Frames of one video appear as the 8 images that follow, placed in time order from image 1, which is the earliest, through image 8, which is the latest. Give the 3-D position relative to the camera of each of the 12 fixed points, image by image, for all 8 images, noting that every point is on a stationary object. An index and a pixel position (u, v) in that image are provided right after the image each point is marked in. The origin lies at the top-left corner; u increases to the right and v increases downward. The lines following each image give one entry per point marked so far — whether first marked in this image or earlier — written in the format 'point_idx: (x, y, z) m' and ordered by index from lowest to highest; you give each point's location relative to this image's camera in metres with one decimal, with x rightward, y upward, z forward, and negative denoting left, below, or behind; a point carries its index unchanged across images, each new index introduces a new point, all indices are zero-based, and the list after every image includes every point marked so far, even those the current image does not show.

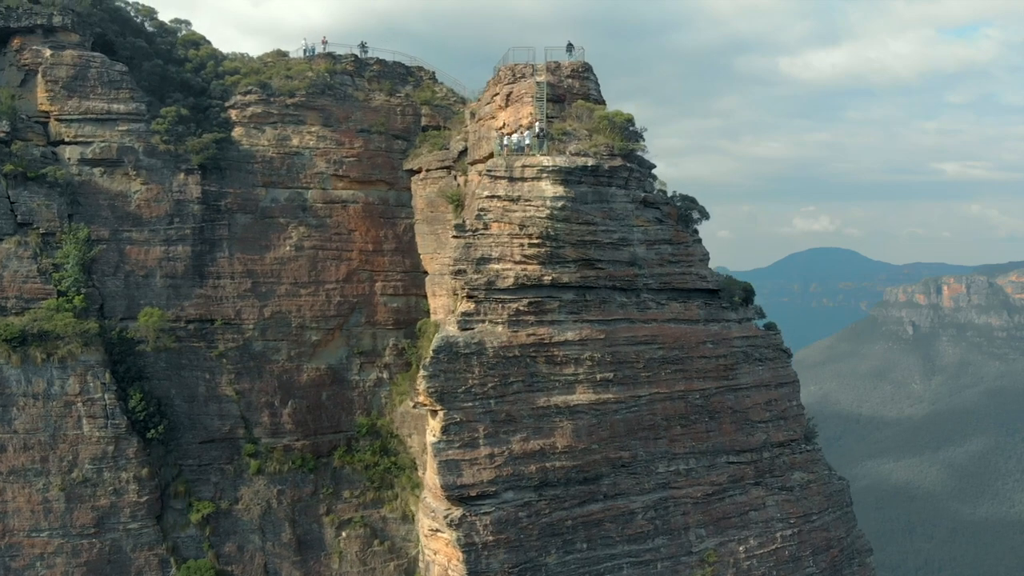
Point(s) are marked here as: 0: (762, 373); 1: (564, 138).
0: (+5.8, -2.0, +19.7) m
1: (+1.2, +3.3, +18.8) m
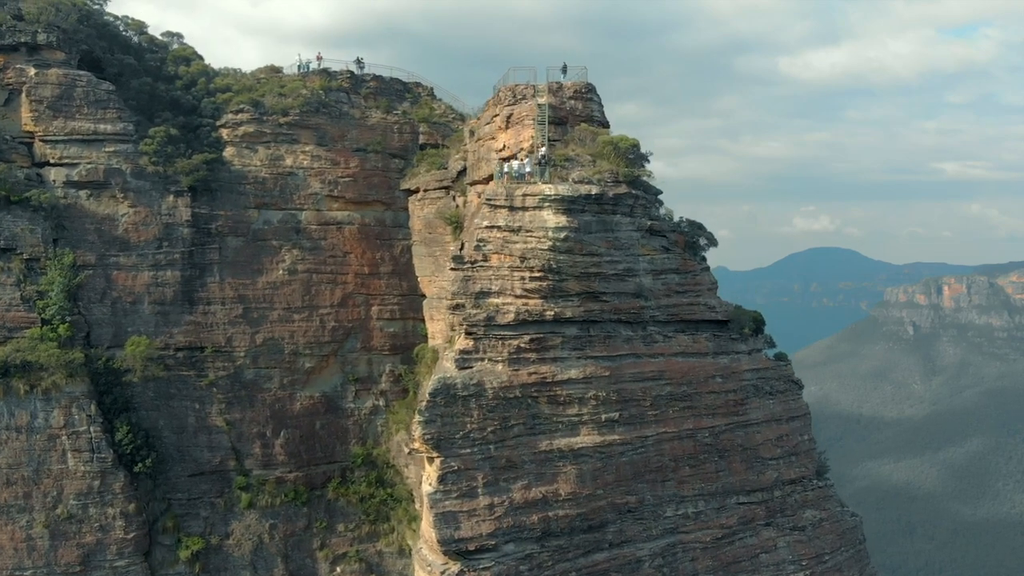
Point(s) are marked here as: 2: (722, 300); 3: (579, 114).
0: (+5.8, -2.7, +18.9) m
1: (+1.2, +2.6, +18.0) m
2: (+4.7, -0.3, +19.1) m
3: (+1.6, +4.1, +19.9) m
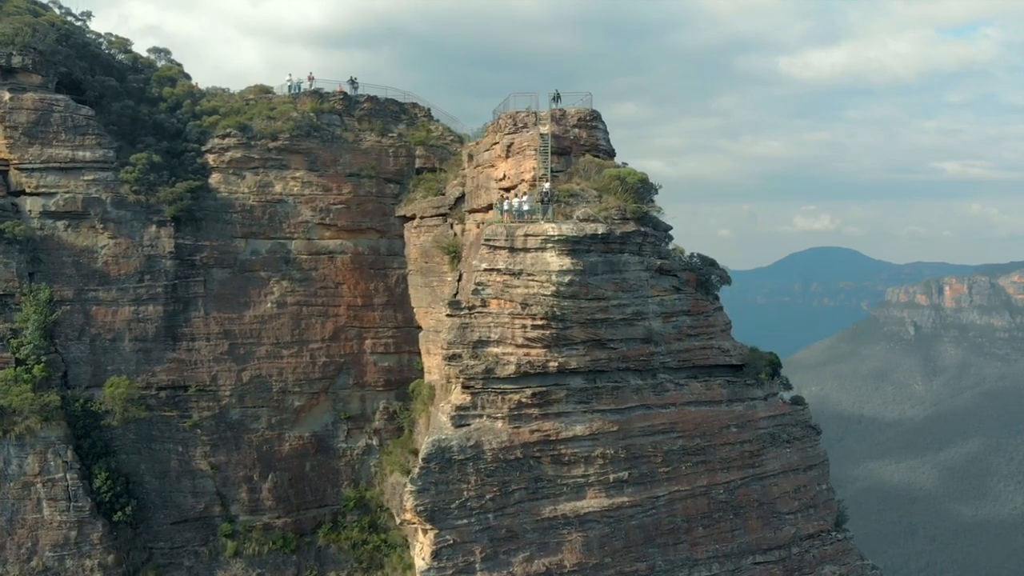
0: (+5.9, -3.5, +17.8) m
1: (+1.2, +1.8, +16.9) m
2: (+4.7, -1.2, +17.9) m
3: (+1.6, +3.2, +18.8) m
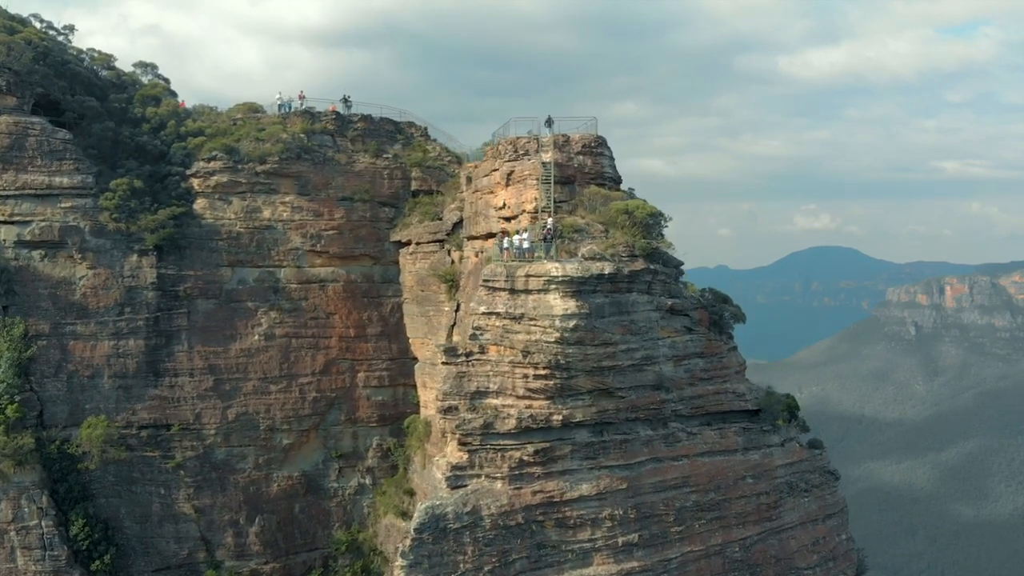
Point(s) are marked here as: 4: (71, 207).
0: (+5.9, -4.3, +16.7) m
1: (+1.2, +1.0, +15.8) m
2: (+4.7, -1.9, +16.8) m
3: (+1.6, +2.5, +17.7) m
4: (-10.5, +1.9, +20.0) m
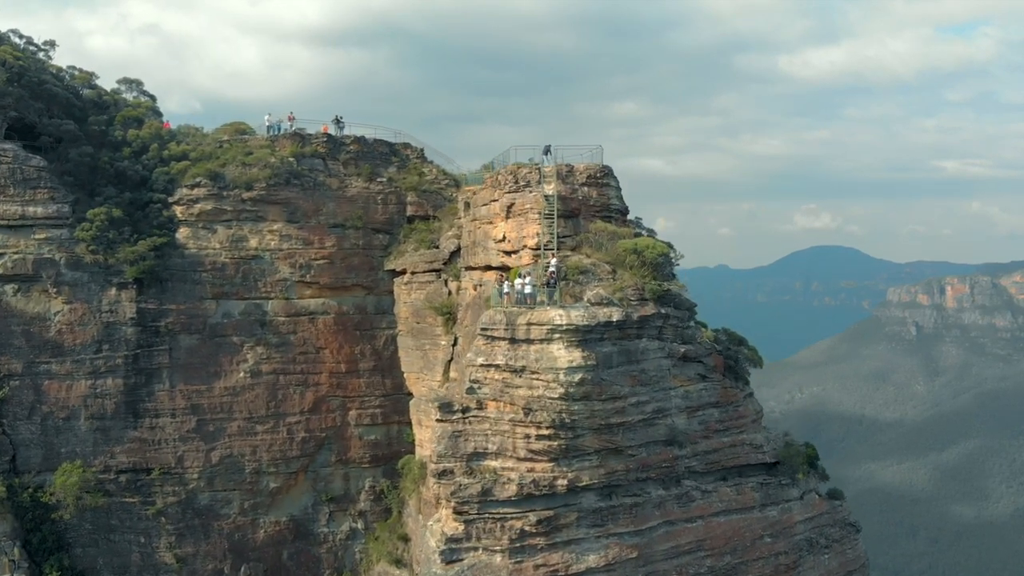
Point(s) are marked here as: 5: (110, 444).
0: (+5.9, -5.1, +15.5) m
1: (+1.2, +0.2, +14.6) m
2: (+4.7, -2.7, +15.7) m
3: (+1.6, +1.6, +16.6) m
4: (-10.5, +1.1, +18.9) m
5: (-9.0, -3.5, +18.9) m
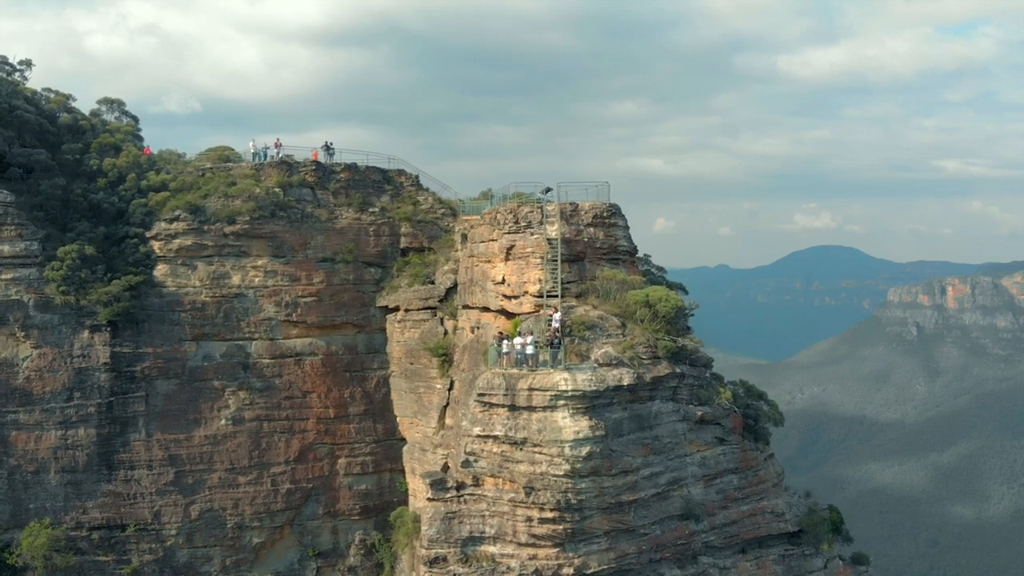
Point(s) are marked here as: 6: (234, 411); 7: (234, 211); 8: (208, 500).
0: (+5.9, -6.0, +14.3) m
1: (+1.2, -0.7, +13.4) m
2: (+4.8, -3.6, +14.5) m
3: (+1.6, +0.7, +15.3) m
4: (-10.5, +0.2, +17.6) m
5: (-9.0, -4.4, +17.7) m
6: (-6.2, -2.7, +18.8) m
7: (-6.4, +1.8, +19.3) m
8: (-6.6, -4.6, +18.4) m
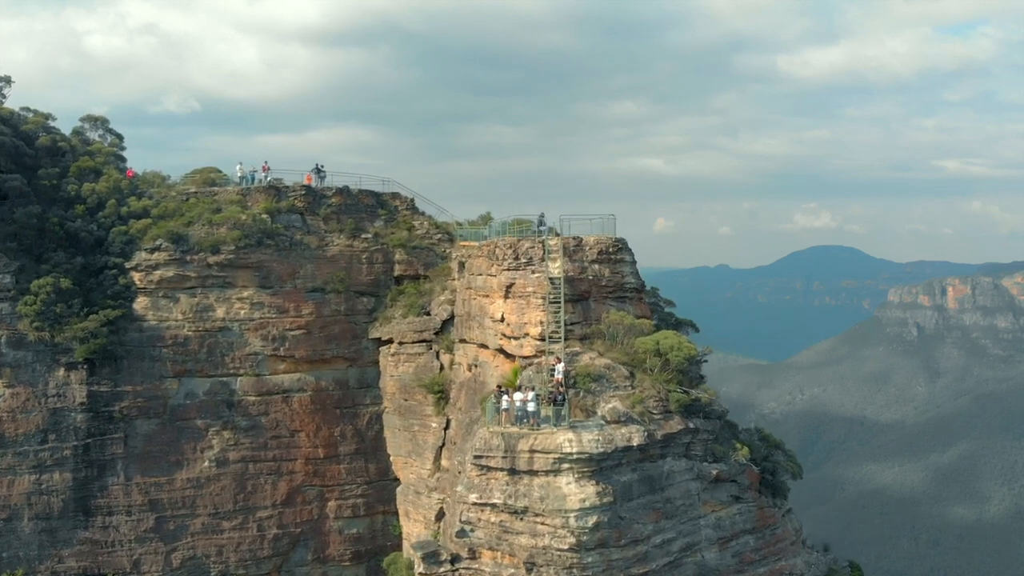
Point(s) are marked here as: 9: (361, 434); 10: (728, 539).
0: (+5.9, -6.7, +13.3) m
1: (+1.2, -1.4, +12.4) m
2: (+4.7, -4.4, +13.5) m
3: (+1.6, 0.0, +14.3) m
4: (-10.5, -0.5, +16.6) m
5: (-9.0, -5.2, +16.7) m
6: (-6.2, -3.5, +17.8) m
7: (-6.4, +1.1, +18.3) m
8: (-6.6, -5.3, +17.4) m
9: (-3.4, -3.3, +18.9) m
10: (+3.2, -3.7, +12.4) m
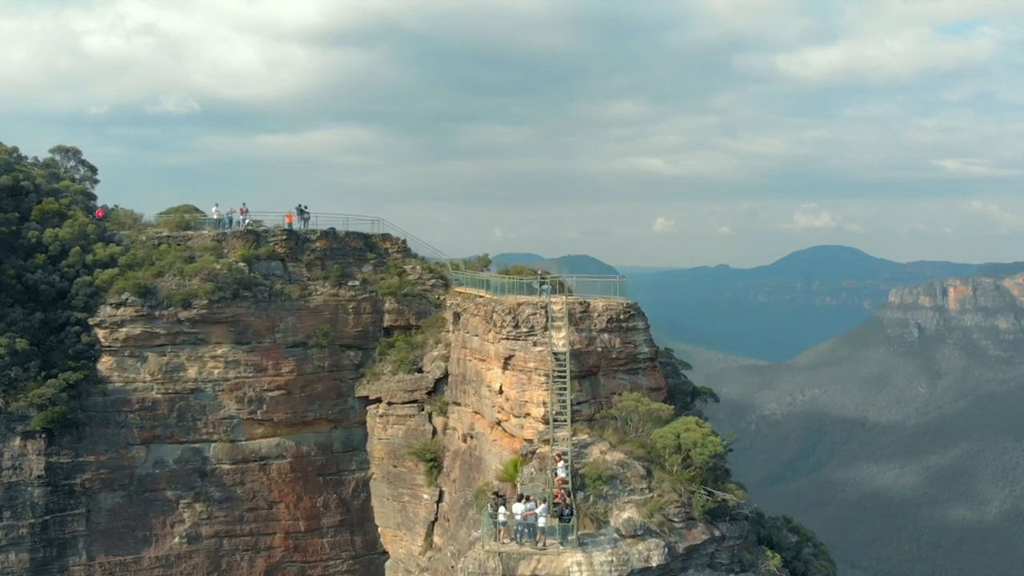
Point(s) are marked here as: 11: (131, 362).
0: (+5.9, -7.9, +11.7) m
1: (+1.2, -2.6, +10.8) m
2: (+4.7, -5.5, +11.9) m
3: (+1.6, -1.1, +12.8) m
4: (-10.5, -1.7, +15.1) m
5: (-9.0, -6.3, +15.1) m
6: (-6.2, -4.6, +16.2) m
7: (-6.4, -0.1, +16.7) m
8: (-6.6, -6.5, +15.8) m
9: (-3.4, -4.4, +17.4) m
10: (+3.2, -4.9, +10.8) m
11: (-7.5, -1.4, +16.5) m
